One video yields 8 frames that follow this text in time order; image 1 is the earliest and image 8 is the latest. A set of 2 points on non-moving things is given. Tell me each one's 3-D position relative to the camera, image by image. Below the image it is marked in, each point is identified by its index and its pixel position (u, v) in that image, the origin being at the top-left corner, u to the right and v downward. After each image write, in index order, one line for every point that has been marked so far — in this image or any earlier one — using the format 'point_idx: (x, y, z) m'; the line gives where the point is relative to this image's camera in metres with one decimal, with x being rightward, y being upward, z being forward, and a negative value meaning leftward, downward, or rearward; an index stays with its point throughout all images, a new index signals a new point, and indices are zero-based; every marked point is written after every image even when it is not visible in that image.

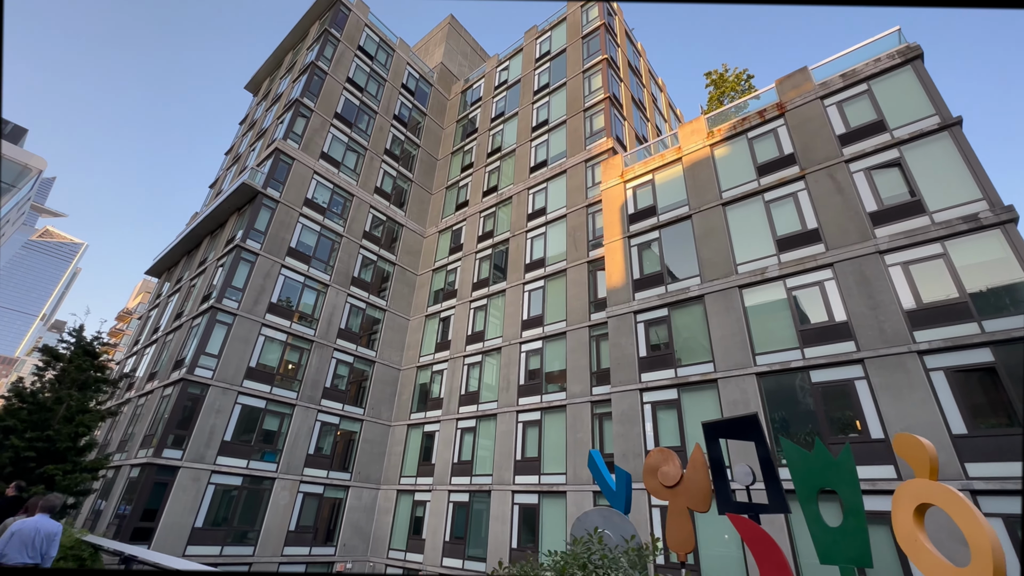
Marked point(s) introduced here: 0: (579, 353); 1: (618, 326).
0: (+2.6, -2.5, +17.3) m
1: (+3.7, -1.3, +15.8) m
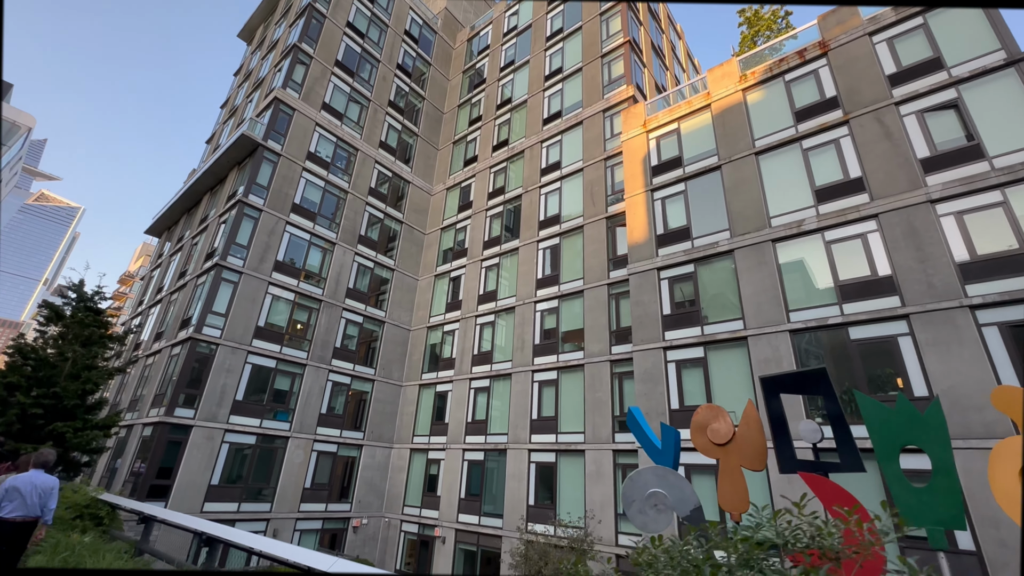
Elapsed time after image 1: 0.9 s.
0: (+3.2, -0.9, +16.7) m
1: (+4.3, +0.2, +15.2) m
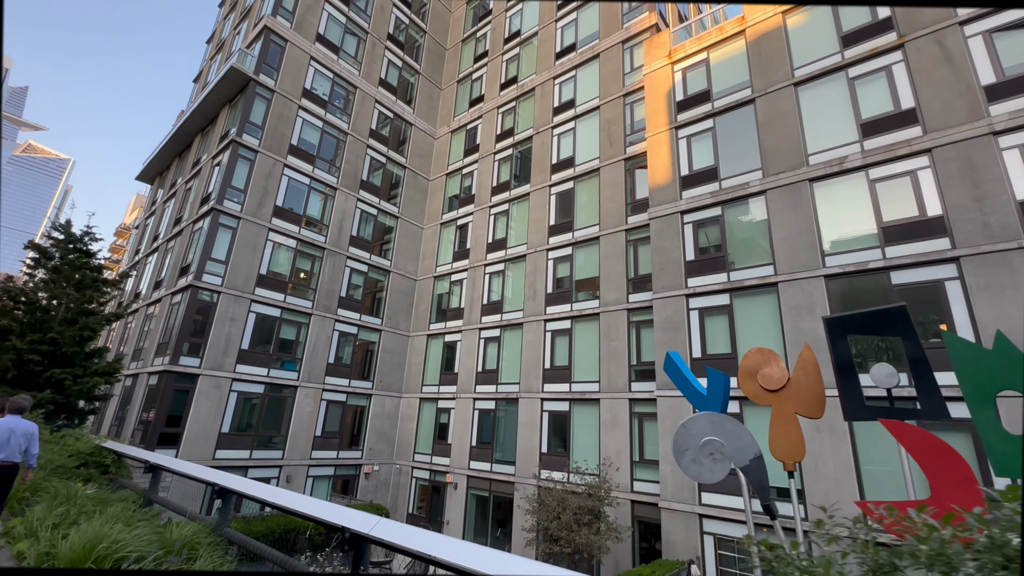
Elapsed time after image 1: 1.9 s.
0: (+3.6, +1.0, +16.0) m
1: (+4.8, +1.9, +14.4) m
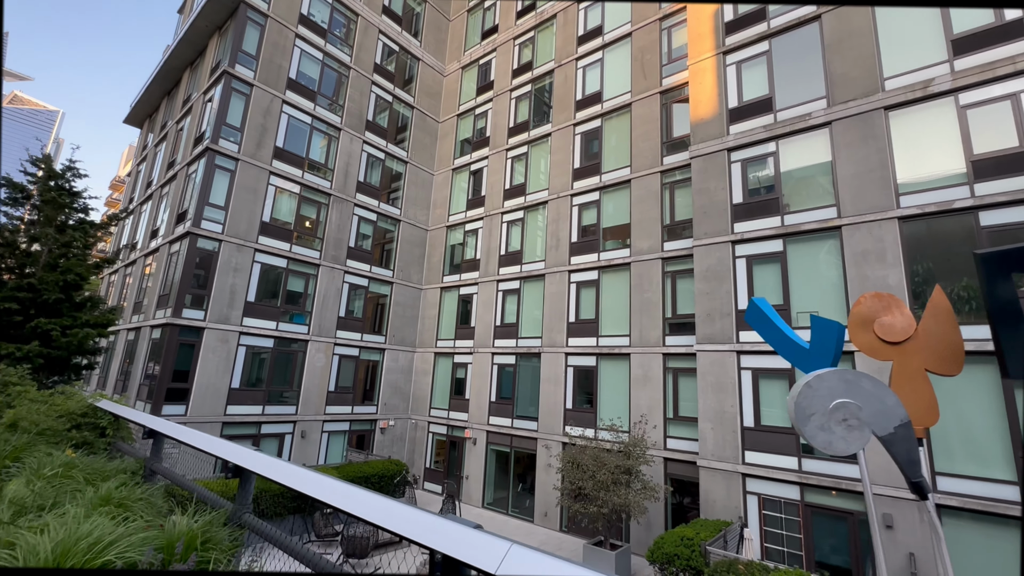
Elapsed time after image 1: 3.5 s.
0: (+4.4, +2.7, +14.7) m
1: (+5.5, +3.5, +13.0) m
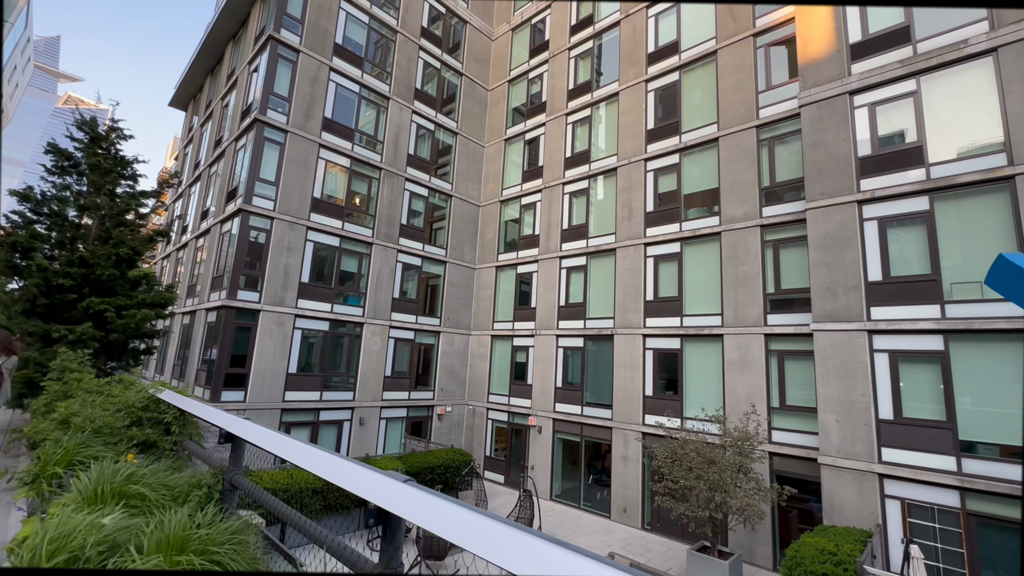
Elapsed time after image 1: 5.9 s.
0: (+6.5, +3.5, +12.9) m
1: (+7.5, +4.2, +11.1) m
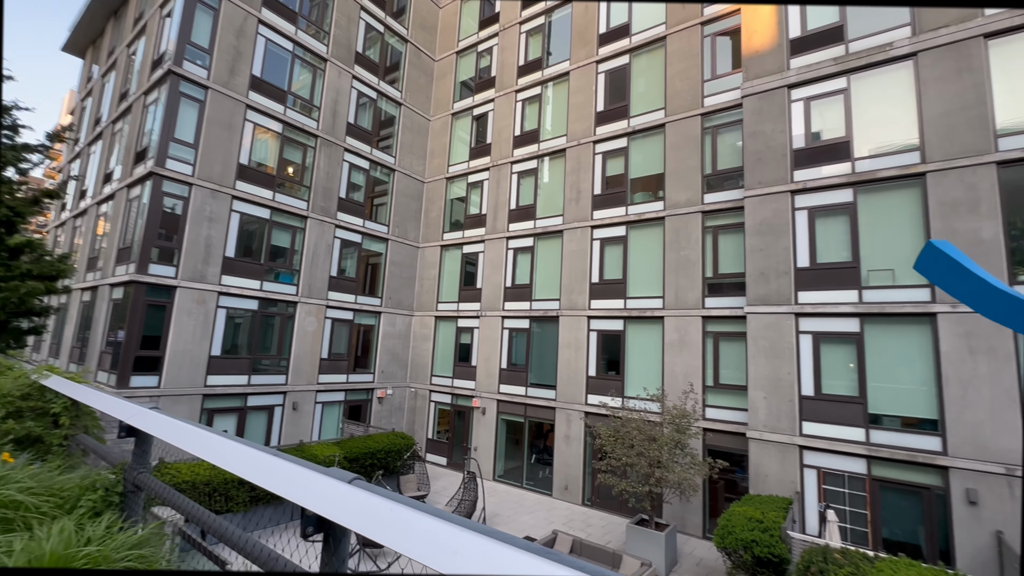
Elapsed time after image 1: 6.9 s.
0: (+5.1, +4.0, +13.2) m
1: (+6.3, +4.6, +11.5) m
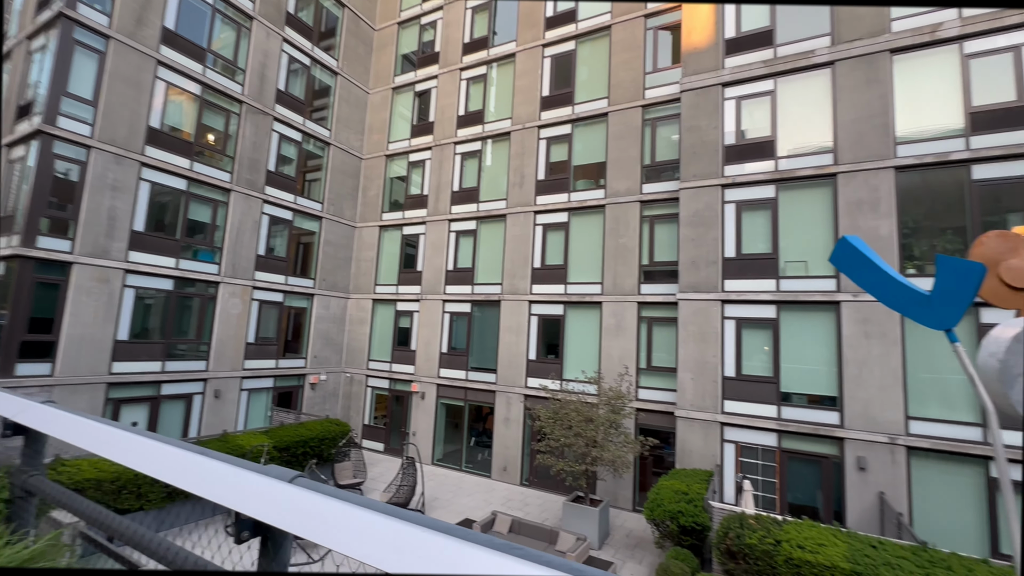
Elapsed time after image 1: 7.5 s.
0: (+3.4, +4.4, +13.5) m
1: (+4.9, +4.9, +12.0) m
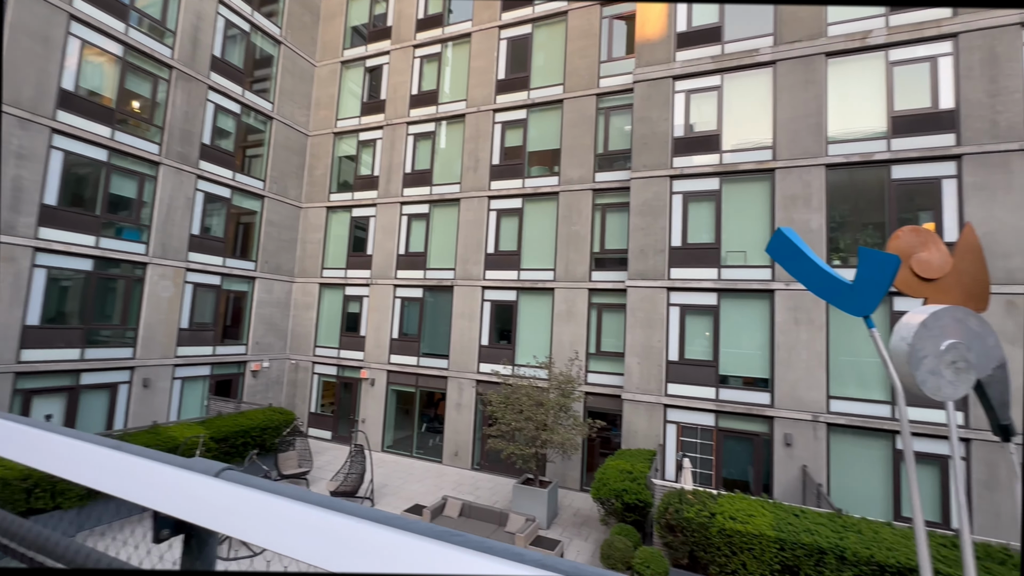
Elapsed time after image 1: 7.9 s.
0: (+2.1, +4.8, +13.6) m
1: (+3.7, +5.2, +12.2) m
